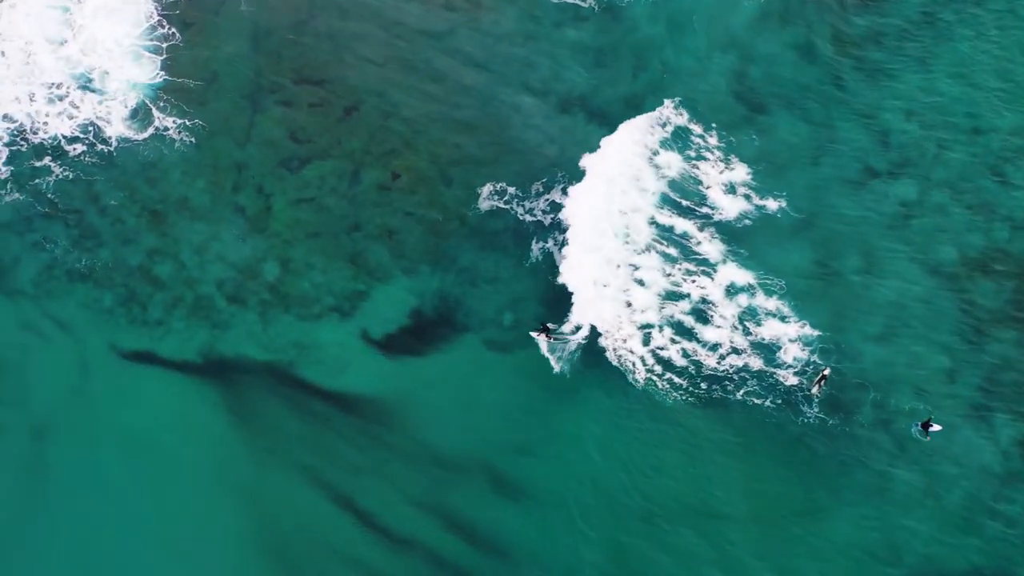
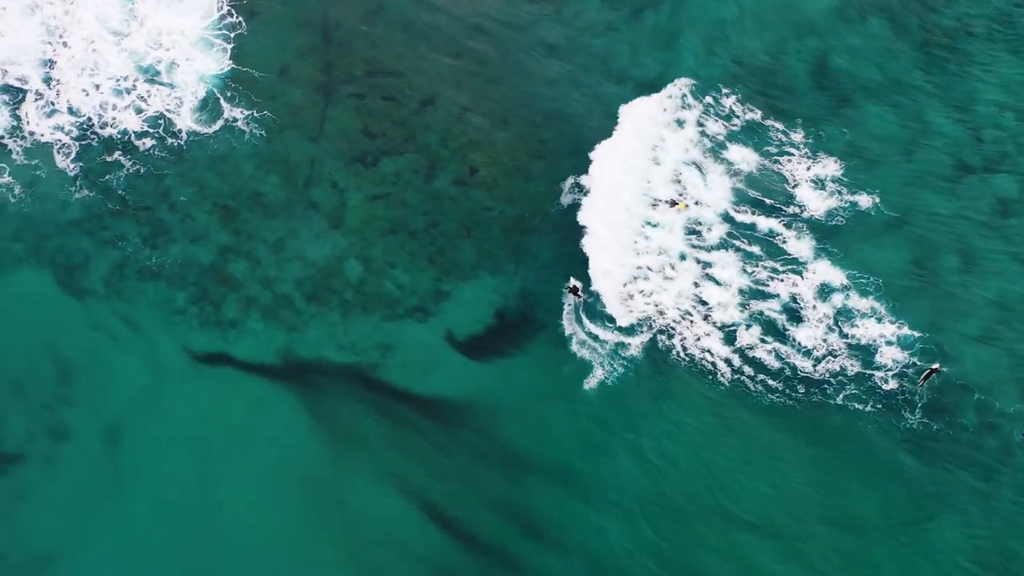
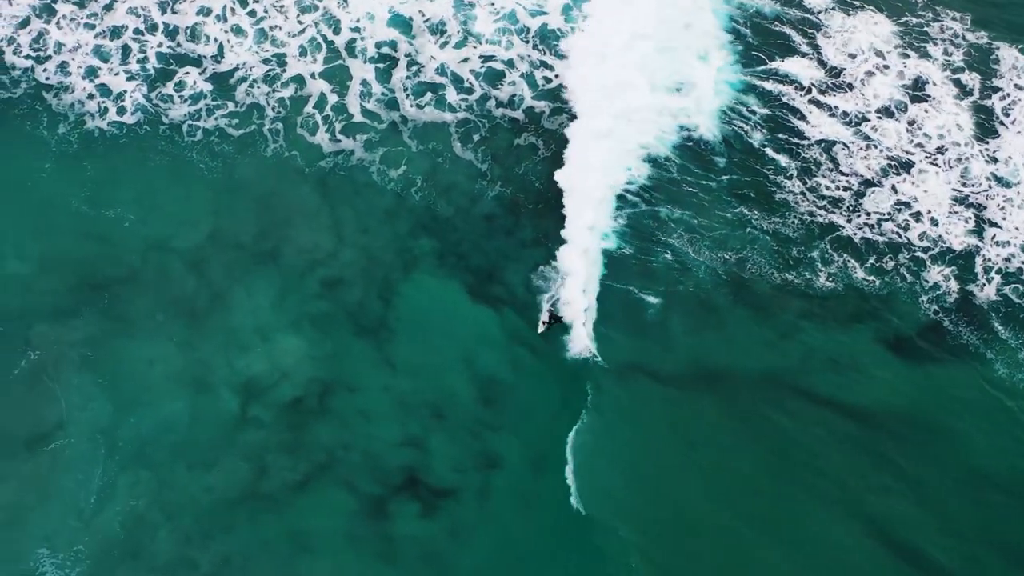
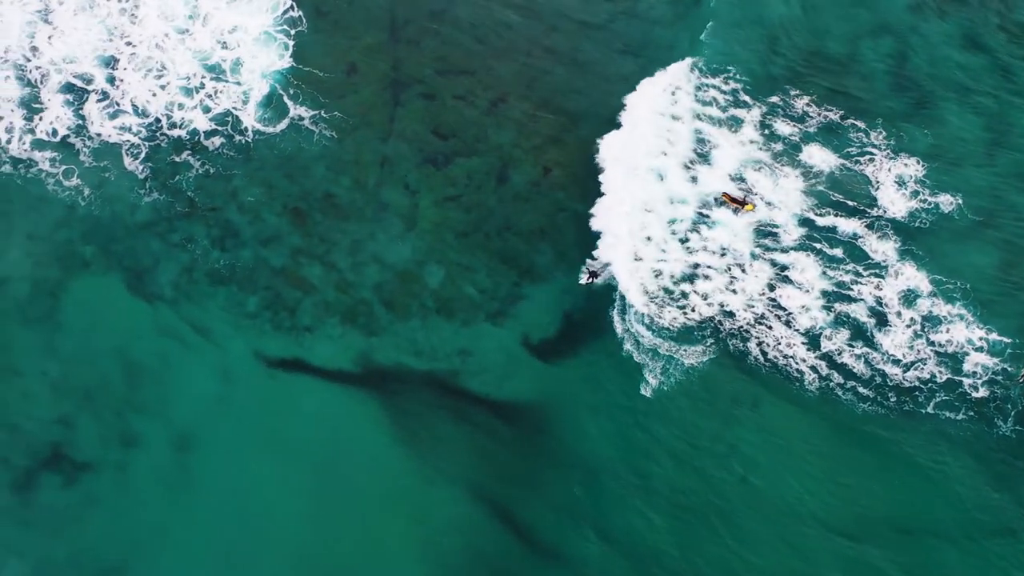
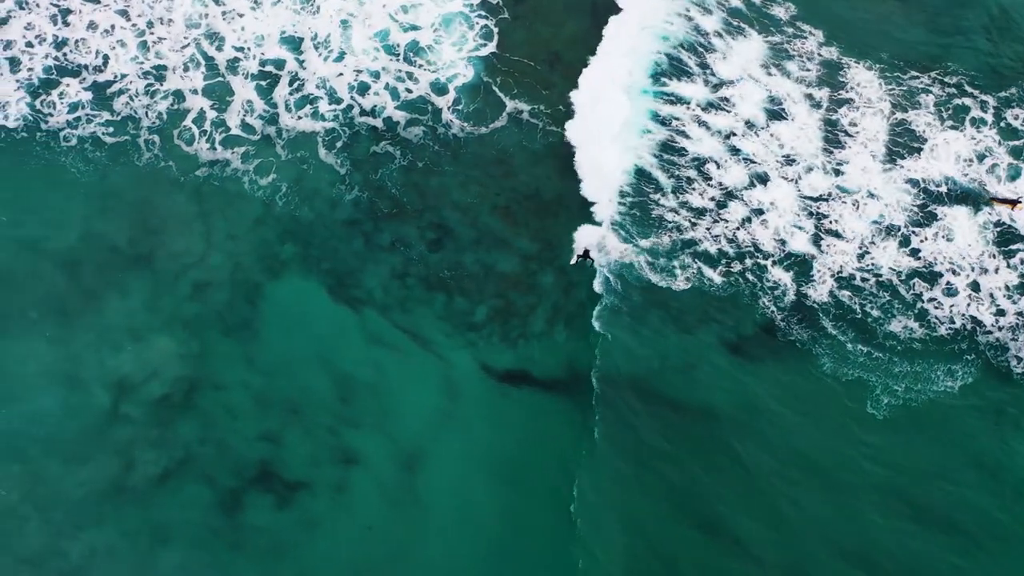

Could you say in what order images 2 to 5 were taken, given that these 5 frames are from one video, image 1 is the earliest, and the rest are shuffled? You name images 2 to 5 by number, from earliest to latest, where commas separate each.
2, 4, 5, 3
